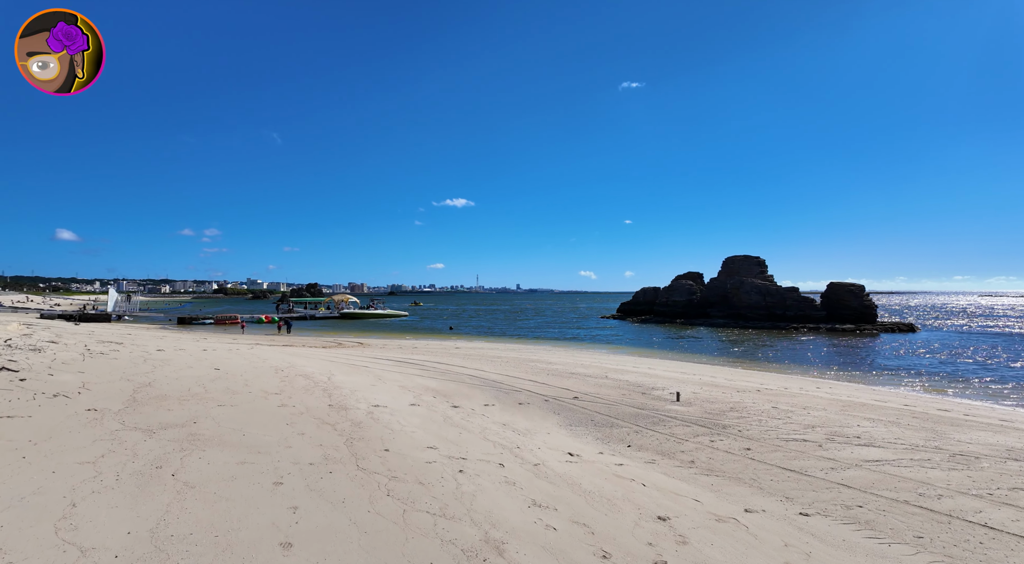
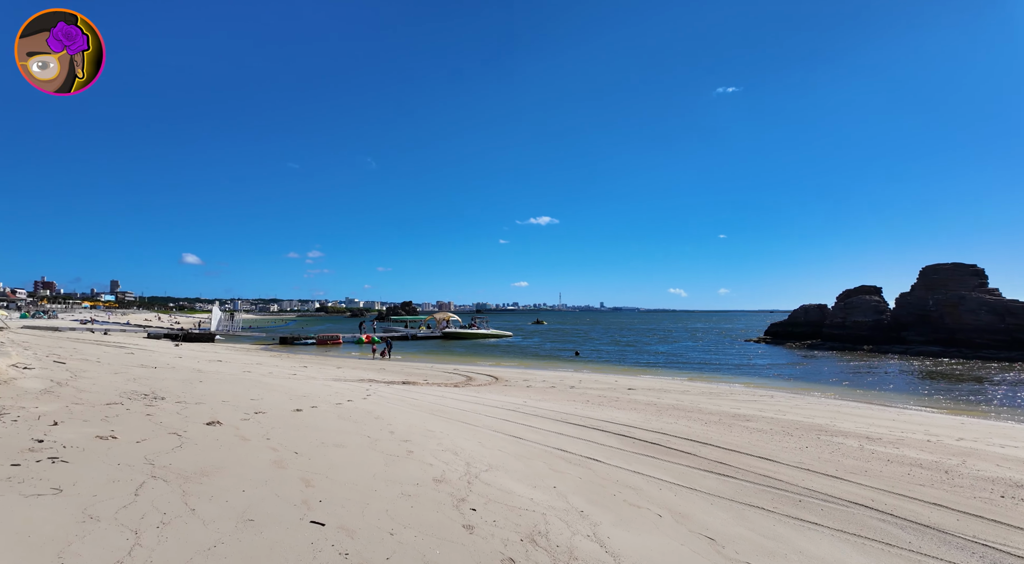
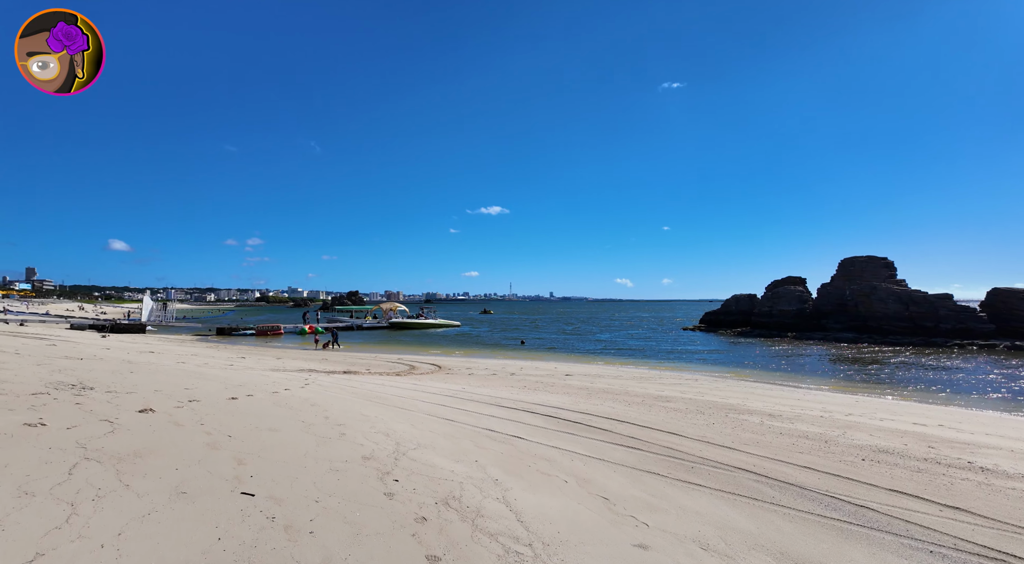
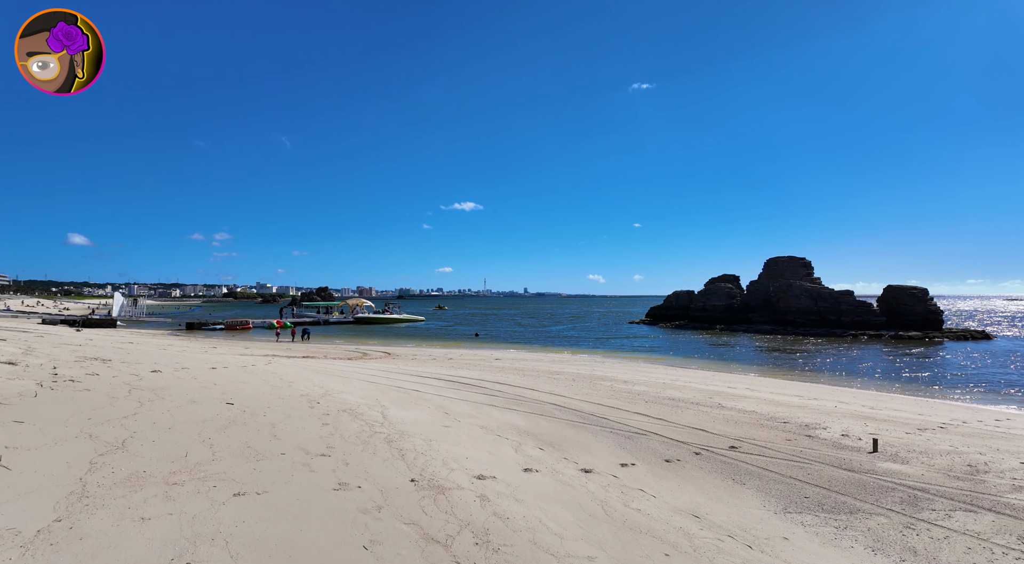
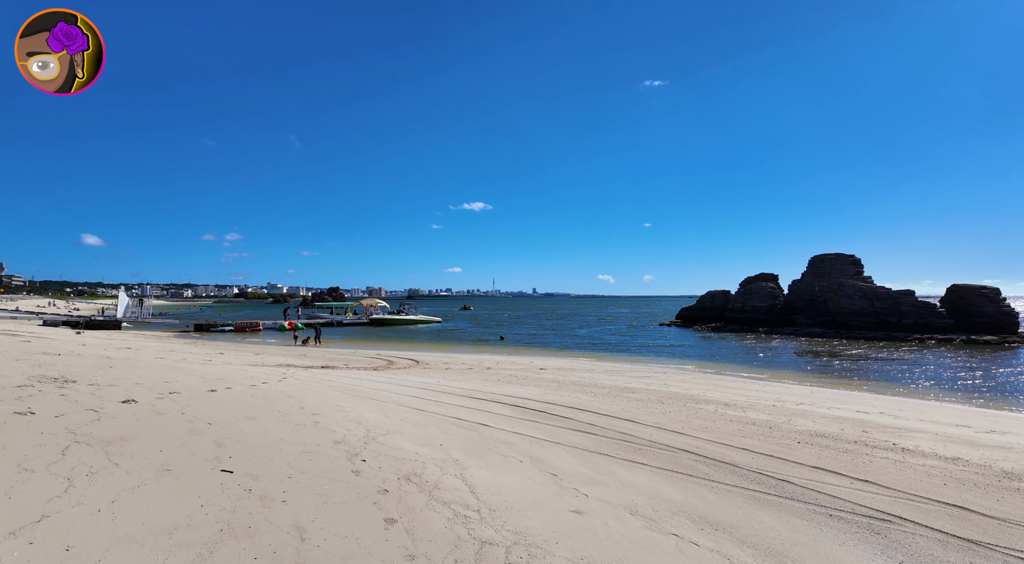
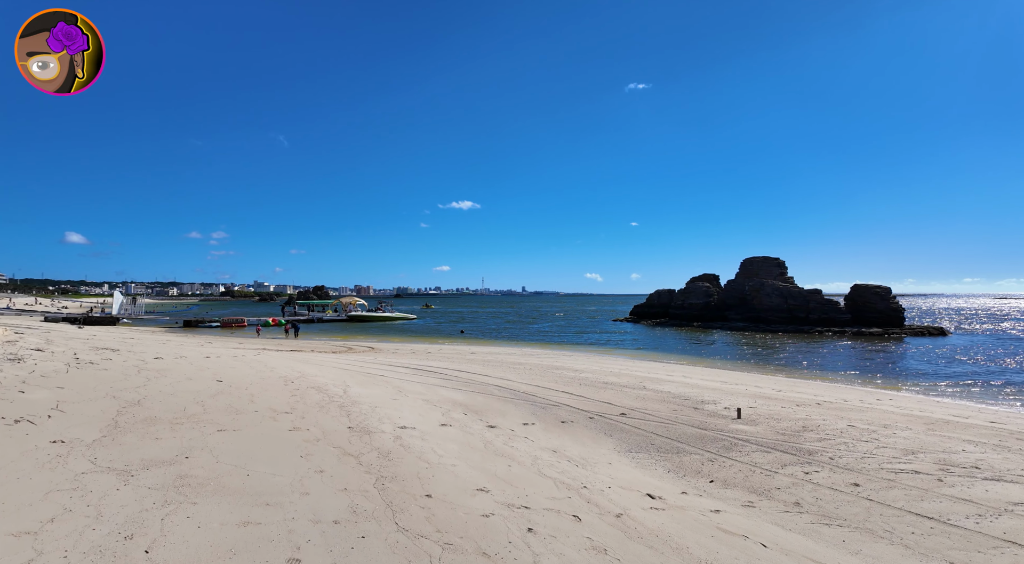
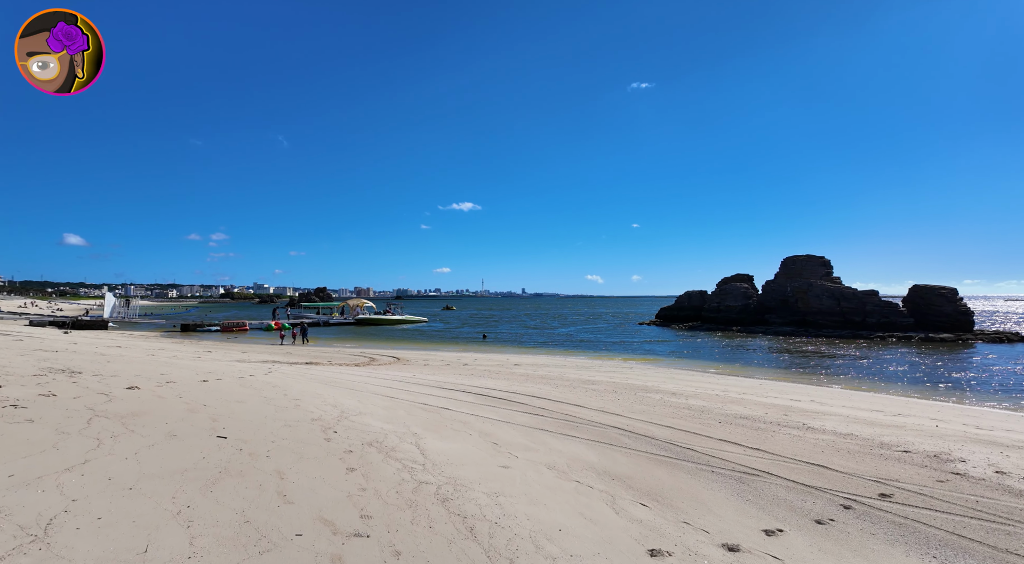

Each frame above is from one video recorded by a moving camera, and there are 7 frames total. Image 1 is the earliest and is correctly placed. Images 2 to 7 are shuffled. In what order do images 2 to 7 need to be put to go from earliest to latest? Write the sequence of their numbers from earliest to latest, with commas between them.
6, 4, 7, 5, 3, 2
